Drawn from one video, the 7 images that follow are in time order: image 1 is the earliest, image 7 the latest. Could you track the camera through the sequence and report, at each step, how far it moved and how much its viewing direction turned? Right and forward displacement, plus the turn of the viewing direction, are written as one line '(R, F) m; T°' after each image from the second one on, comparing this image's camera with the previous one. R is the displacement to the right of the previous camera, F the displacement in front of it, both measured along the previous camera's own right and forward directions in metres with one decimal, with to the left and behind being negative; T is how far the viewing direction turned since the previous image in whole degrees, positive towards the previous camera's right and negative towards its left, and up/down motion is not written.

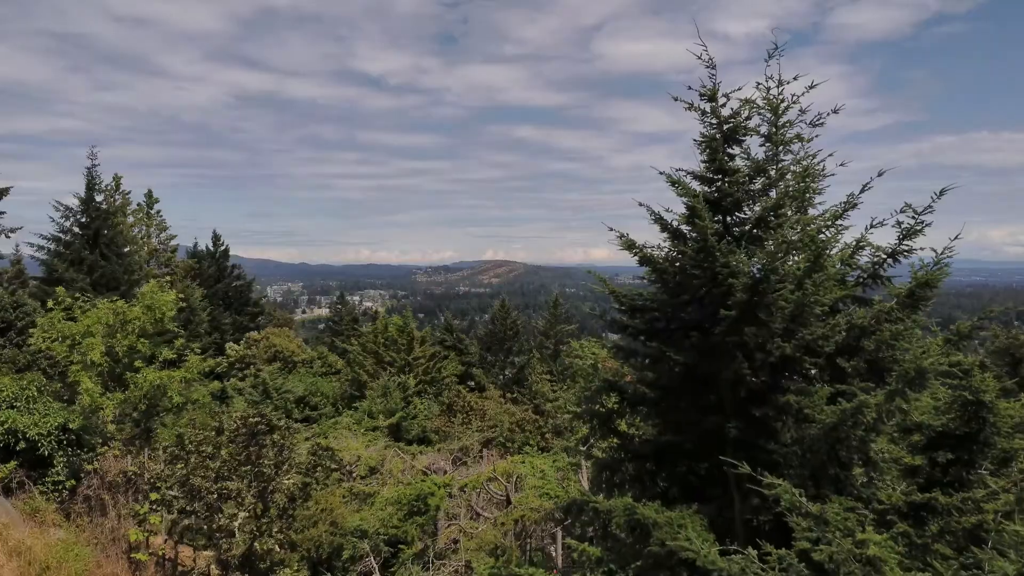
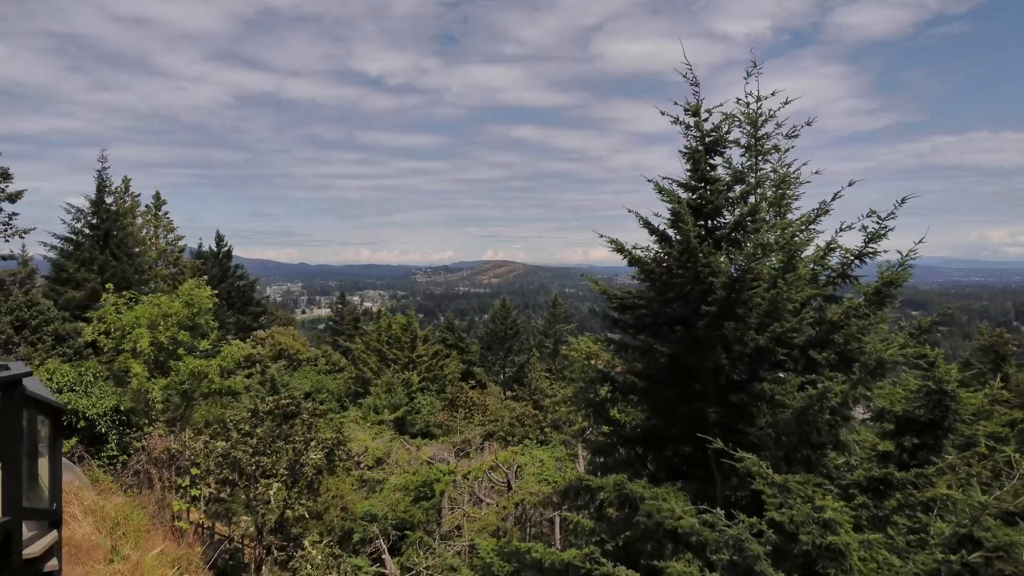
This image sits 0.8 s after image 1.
(0.0, -0.7) m; 0°
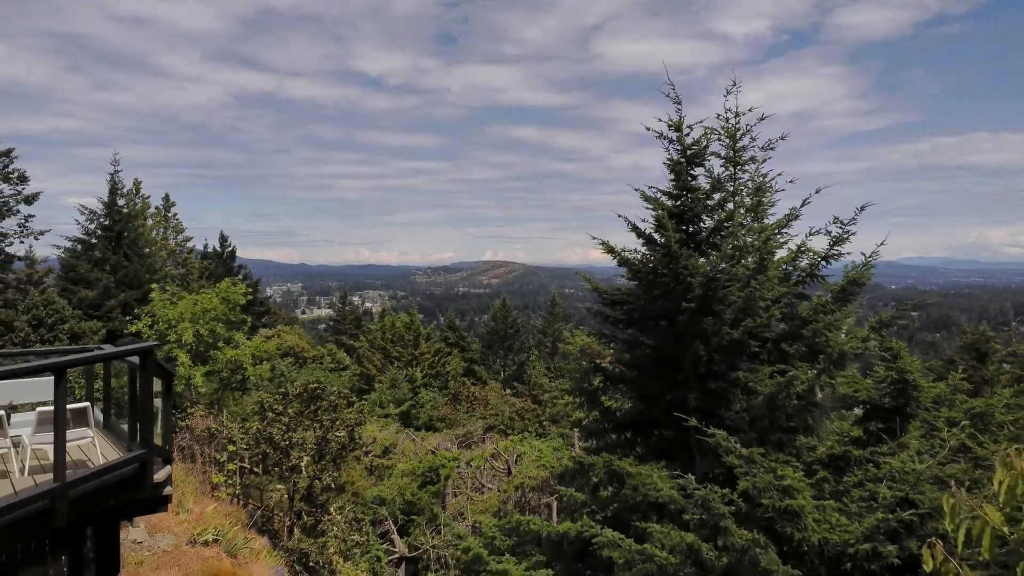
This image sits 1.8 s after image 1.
(0.0, -0.8) m; 0°
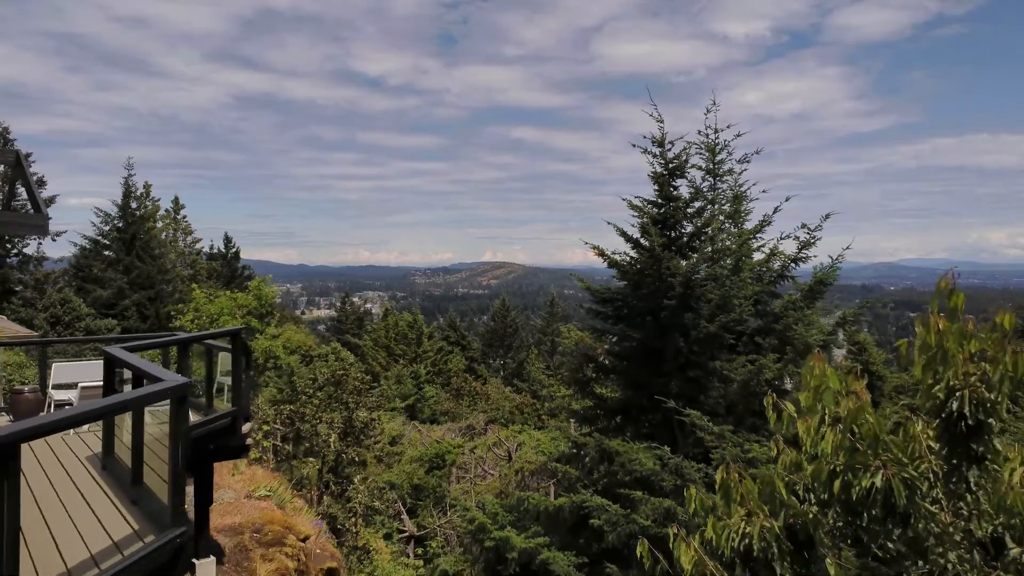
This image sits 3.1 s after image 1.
(0.0, -1.0) m; 0°
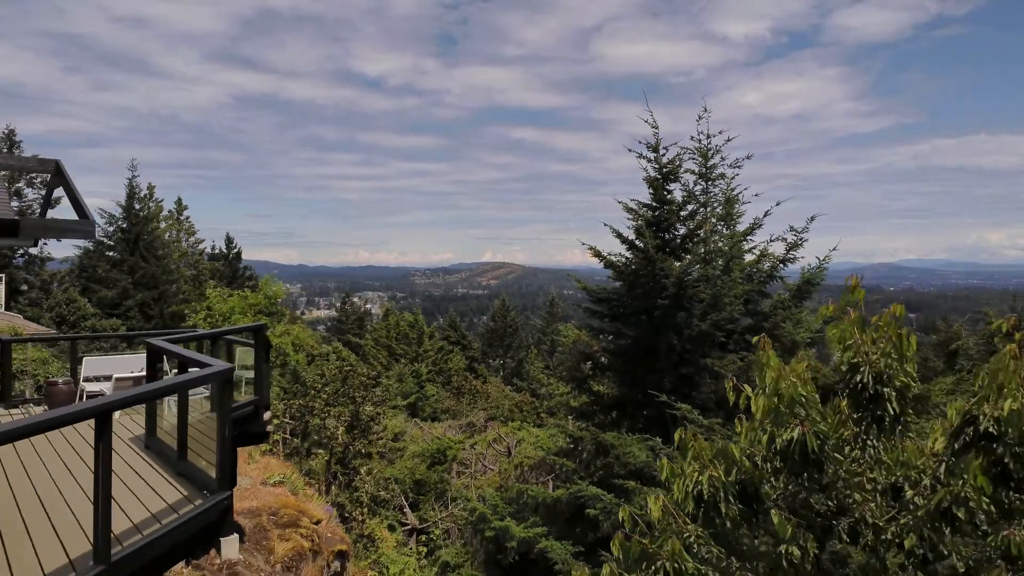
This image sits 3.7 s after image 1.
(0.0, -0.4) m; 0°
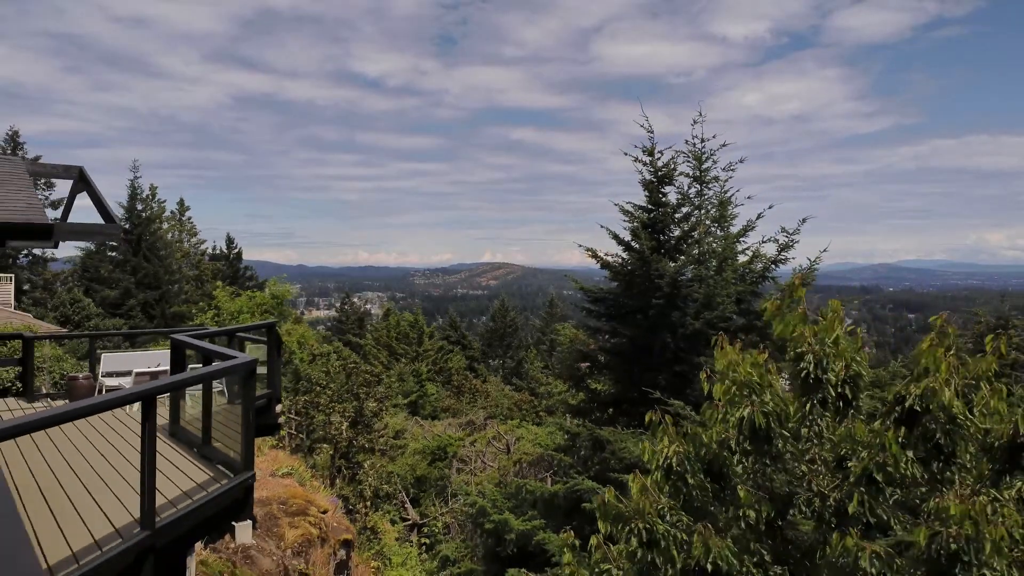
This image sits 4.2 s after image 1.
(0.0, -0.3) m; 0°
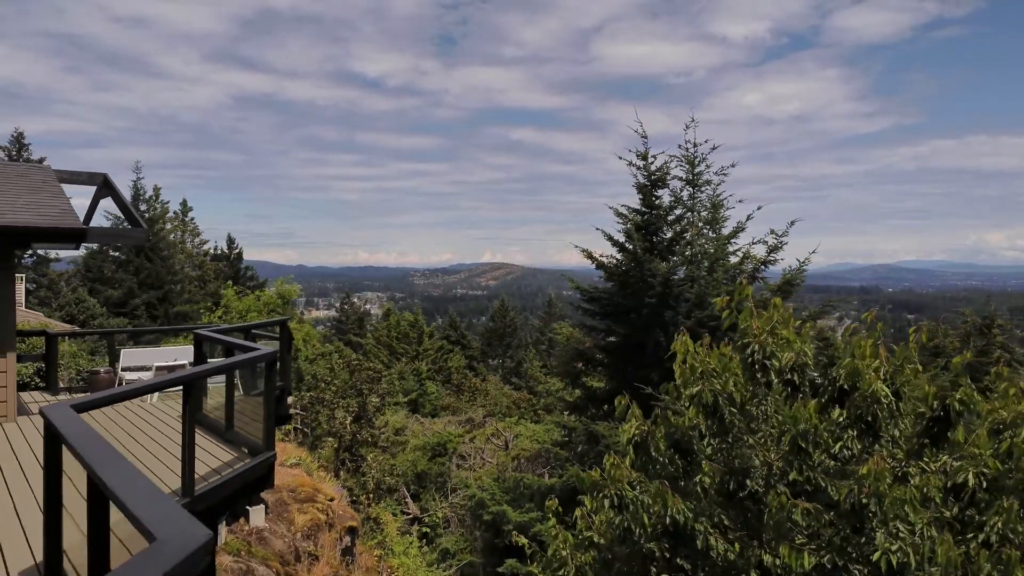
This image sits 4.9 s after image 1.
(0.0, -0.3) m; 0°
